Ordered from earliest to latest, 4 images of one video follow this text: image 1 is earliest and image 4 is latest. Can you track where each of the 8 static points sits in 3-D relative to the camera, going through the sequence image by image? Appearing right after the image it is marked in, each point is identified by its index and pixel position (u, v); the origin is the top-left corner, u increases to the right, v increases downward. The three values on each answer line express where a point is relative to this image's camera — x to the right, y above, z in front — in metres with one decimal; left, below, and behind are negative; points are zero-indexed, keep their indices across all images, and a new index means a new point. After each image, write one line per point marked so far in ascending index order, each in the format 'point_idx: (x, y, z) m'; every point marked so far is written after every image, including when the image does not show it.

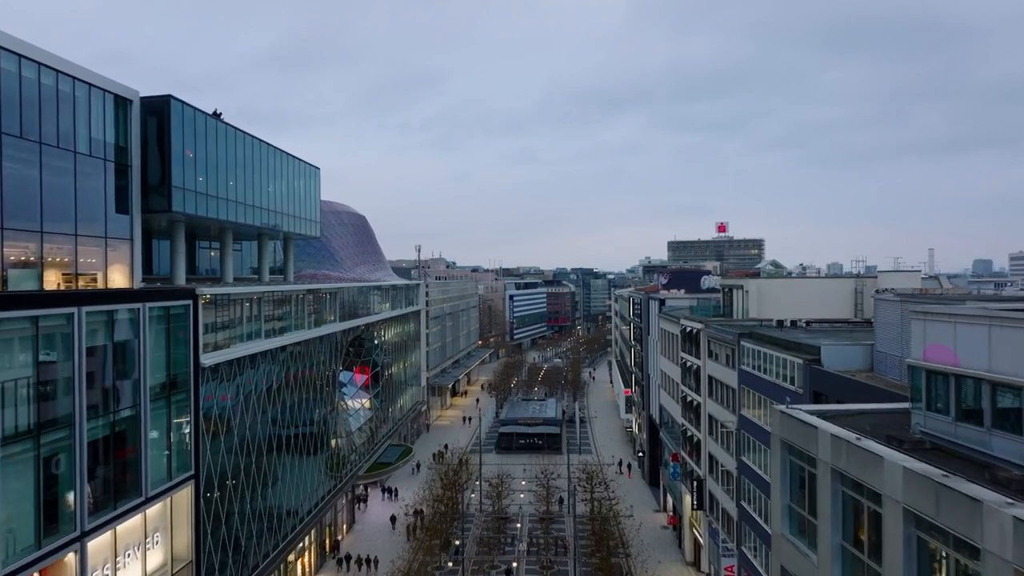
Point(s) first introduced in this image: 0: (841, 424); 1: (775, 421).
0: (+7.5, -3.1, +15.1) m
1: (+6.5, -3.3, +16.2) m
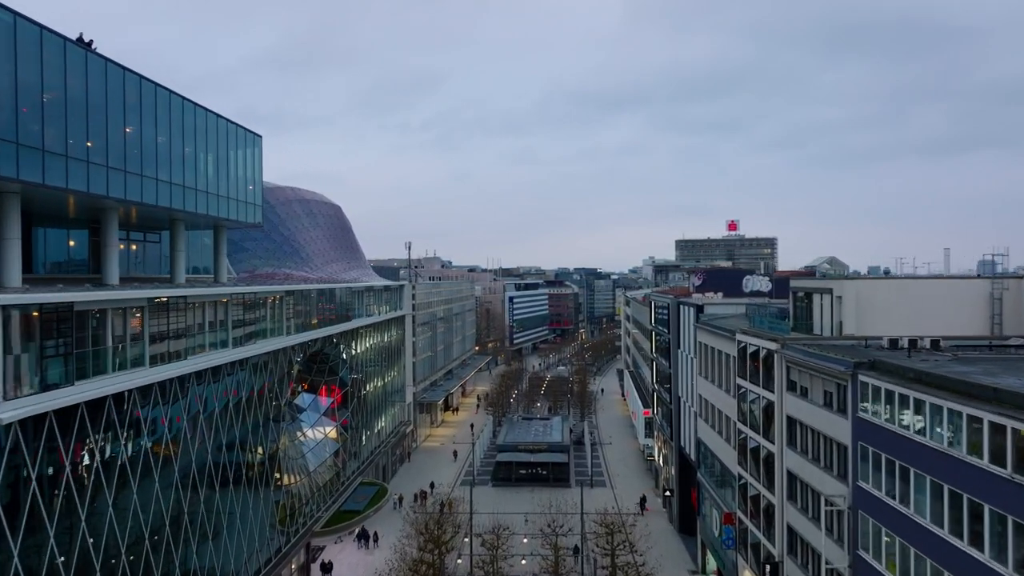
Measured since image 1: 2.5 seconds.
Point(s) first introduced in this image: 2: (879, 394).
0: (+7.4, -3.3, +4.4) m
1: (+6.4, -3.5, +5.5) m
2: (+10.9, -3.2, +19.8) m
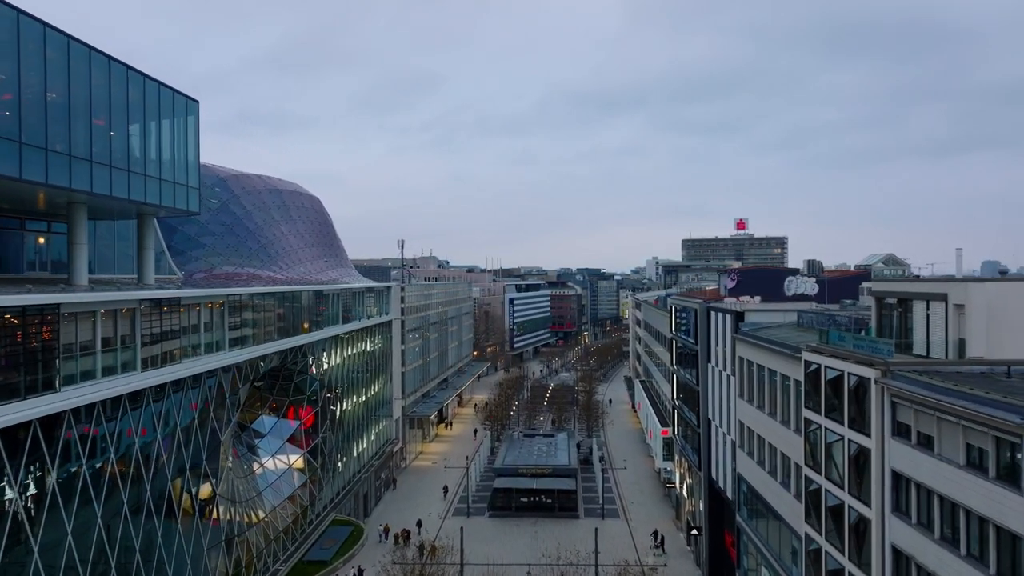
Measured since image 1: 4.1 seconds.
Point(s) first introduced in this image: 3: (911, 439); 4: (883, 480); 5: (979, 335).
0: (+7.4, -3.4, -2.9) m
1: (+6.4, -3.6, -1.8) m
2: (+10.9, -3.3, +12.5) m
3: (+10.9, -4.1, +18.2) m
4: (+10.7, -5.6, +19.1) m
5: (+13.8, -1.3, +19.4) m
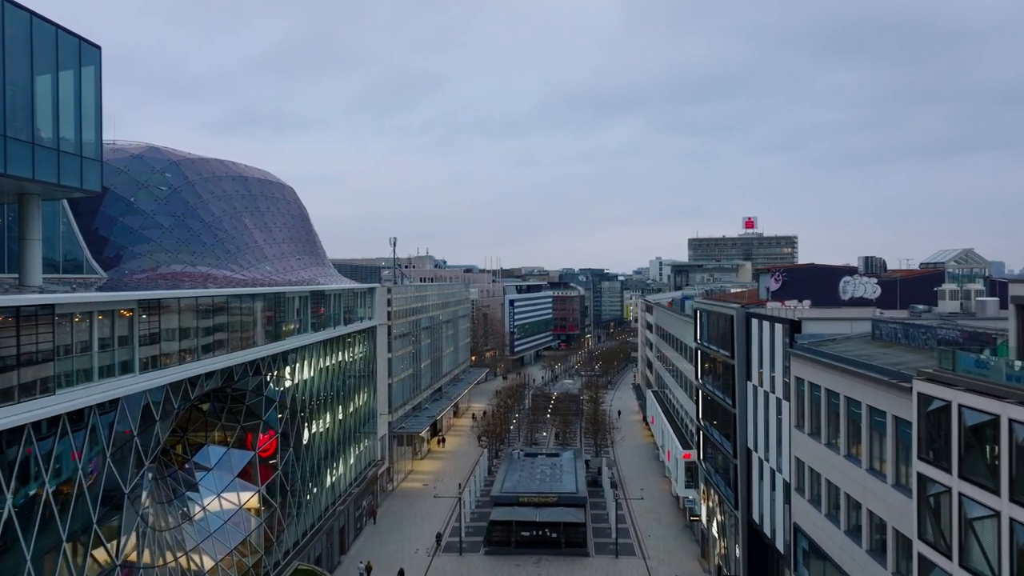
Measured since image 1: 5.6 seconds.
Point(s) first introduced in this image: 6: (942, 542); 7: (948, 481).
0: (+7.3, -3.5, -9.8) m
1: (+6.3, -3.7, -8.6) m
2: (+10.8, -3.4, +5.7) m
3: (+10.8, -4.2, +11.4) m
4: (+10.7, -5.7, +12.2) m
5: (+13.7, -1.4, +12.5) m
6: (+10.7, -6.3, +16.4) m
7: (+10.7, -4.7, +16.2) m
